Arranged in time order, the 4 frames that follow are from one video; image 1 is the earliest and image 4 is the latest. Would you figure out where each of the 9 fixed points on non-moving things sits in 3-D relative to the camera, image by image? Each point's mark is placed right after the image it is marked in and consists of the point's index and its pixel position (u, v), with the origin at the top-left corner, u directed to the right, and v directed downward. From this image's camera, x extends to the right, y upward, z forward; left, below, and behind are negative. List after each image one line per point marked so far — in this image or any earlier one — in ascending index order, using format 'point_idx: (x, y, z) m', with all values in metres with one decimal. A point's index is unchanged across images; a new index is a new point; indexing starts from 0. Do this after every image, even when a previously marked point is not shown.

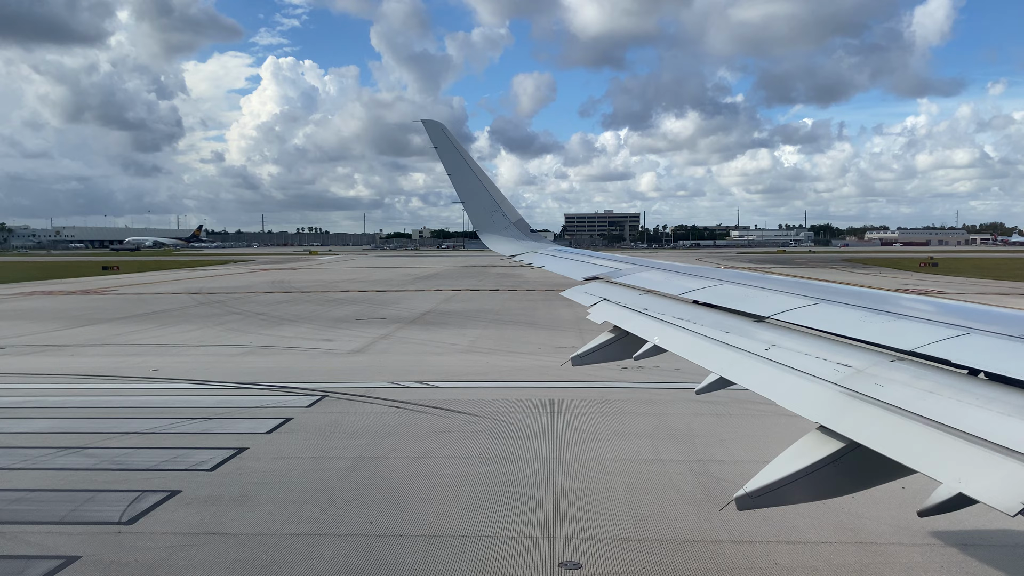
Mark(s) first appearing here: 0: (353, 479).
0: (-1.2, -1.4, +5.6) m
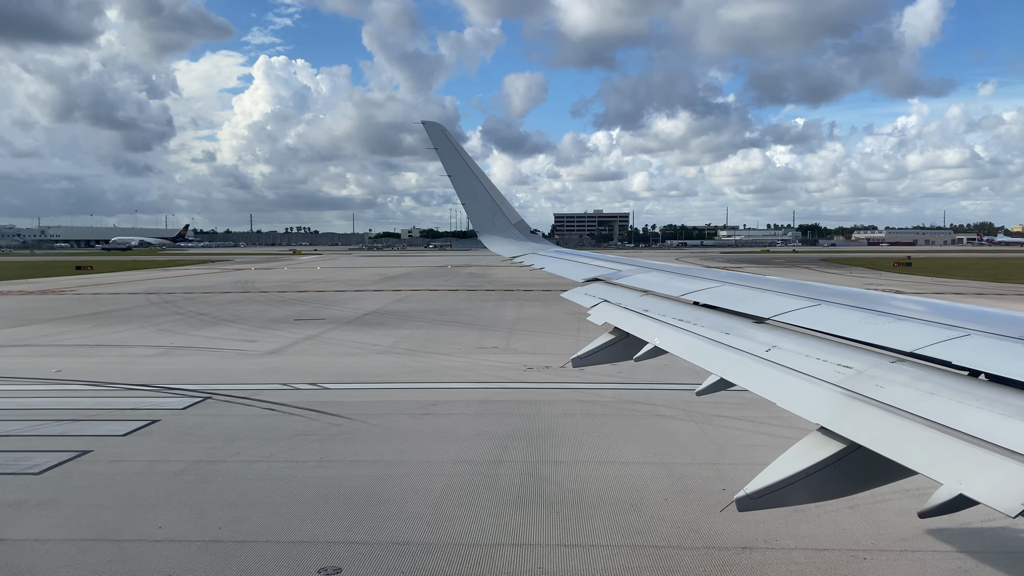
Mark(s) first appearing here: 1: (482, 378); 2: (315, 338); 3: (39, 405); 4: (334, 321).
0: (-2.5, -1.4, +5.5) m
1: (-0.3, -1.2, +10.0) m
2: (-3.5, -0.9, +13.6) m
3: (-5.1, -1.3, +8.1) m
4: (-3.9, -0.7, +16.6) m
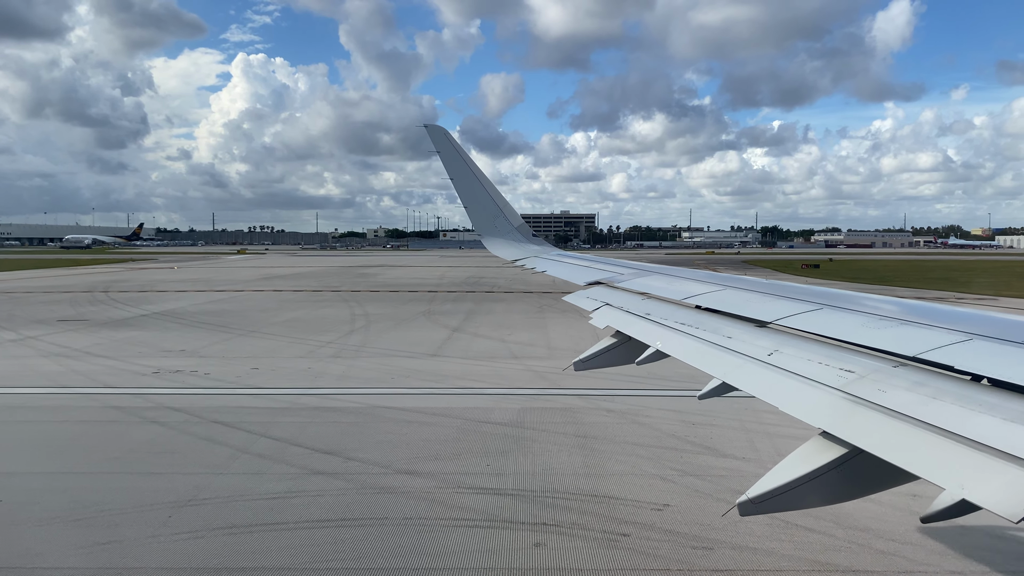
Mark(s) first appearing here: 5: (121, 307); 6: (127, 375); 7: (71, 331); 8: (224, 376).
0: (-7.4, -1.4, +5.2) m
1: (-5.4, -1.2, +9.8) m
2: (-8.7, -0.9, +13.3) m
3: (-10.1, -1.3, +7.7) m
4: (-9.1, -0.7, +16.3) m
5: (-10.7, -0.5, +20.1) m
6: (-5.3, -1.1, +10.3) m
7: (-8.7, -0.8, +14.7) m
8: (-3.8, -1.2, +10.1) m
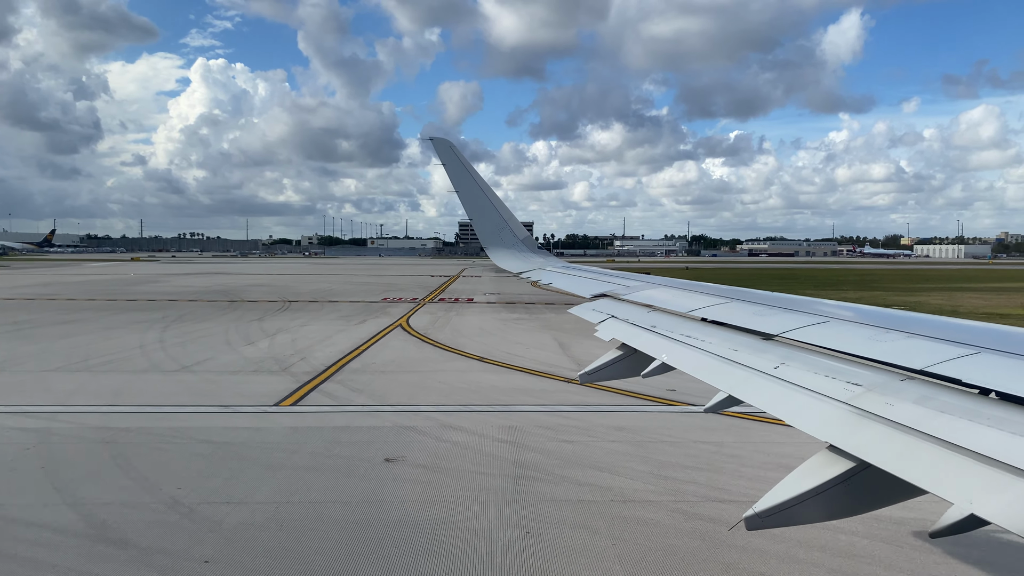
0: (-16.8, -1.5, +4.5) m
1: (-14.9, -1.3, +9.1) m
2: (-18.3, -1.1, +12.5) m
3: (-19.5, -1.4, +6.9) m
4: (-18.8, -0.9, +15.5) m
5: (-20.5, -0.7, +19.2) m
6: (-14.8, -1.3, +9.7) m
7: (-18.3, -1.0, +14.0) m
8: (-13.3, -1.3, +9.5) m
